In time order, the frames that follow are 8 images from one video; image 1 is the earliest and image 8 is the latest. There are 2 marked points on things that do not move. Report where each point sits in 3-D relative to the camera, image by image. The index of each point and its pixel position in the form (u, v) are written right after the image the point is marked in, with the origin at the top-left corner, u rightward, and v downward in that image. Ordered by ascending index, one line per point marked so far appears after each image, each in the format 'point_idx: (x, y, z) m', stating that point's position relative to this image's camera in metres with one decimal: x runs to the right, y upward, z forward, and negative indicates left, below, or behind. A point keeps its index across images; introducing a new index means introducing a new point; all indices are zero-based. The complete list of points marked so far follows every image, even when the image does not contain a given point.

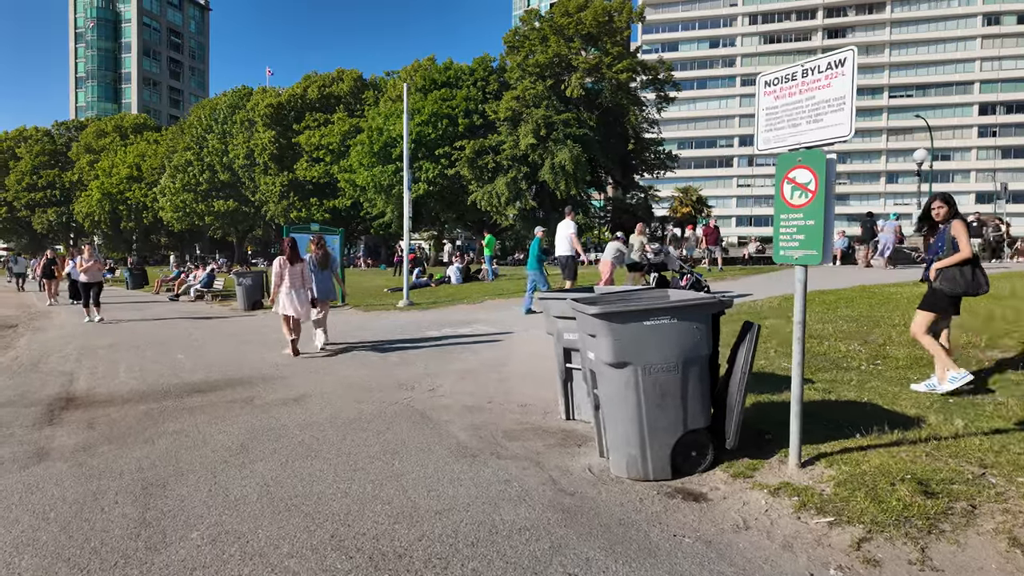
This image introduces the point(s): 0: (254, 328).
0: (-5.7, -1.0, +13.1) m
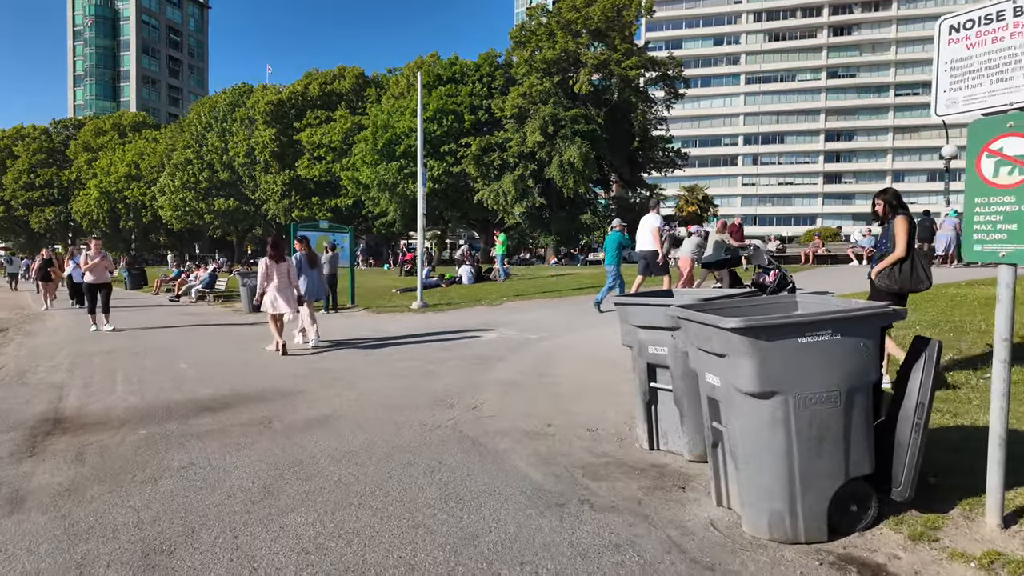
0: (-5.1, -1.0, +12.1) m
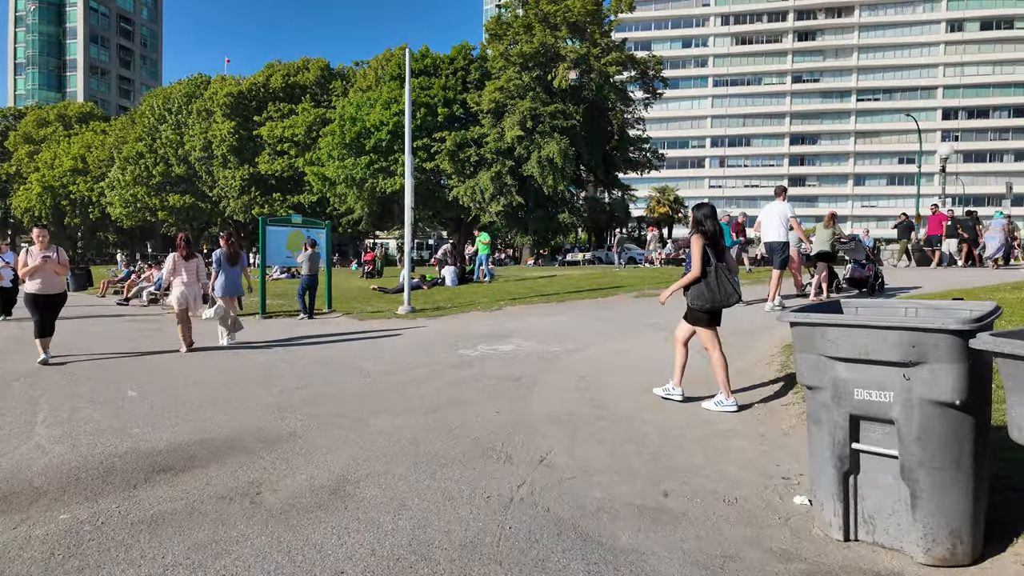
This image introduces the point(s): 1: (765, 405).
0: (-4.8, -1.1, +10.1) m
1: (+2.7, -1.2, +6.3) m
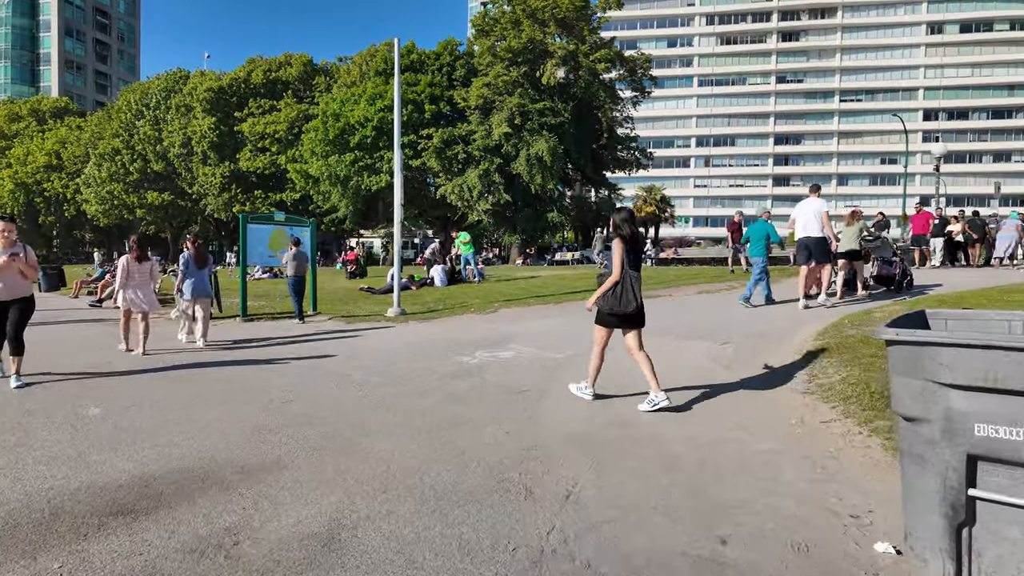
0: (-4.8, -1.1, +9.3) m
1: (+2.8, -1.3, +5.7) m
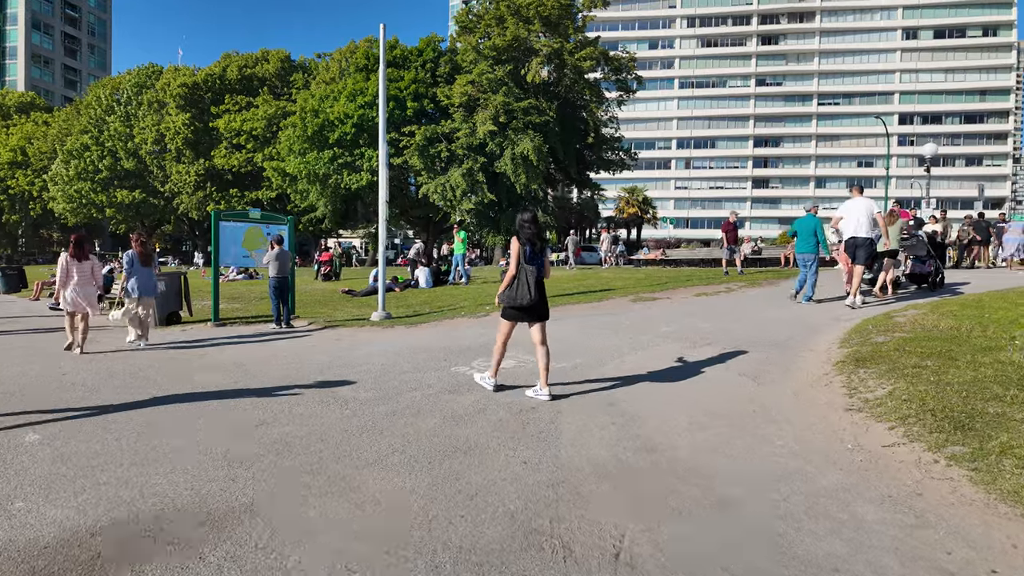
0: (-4.8, -1.2, +8.4) m
1: (+2.9, -1.3, +5.0) m
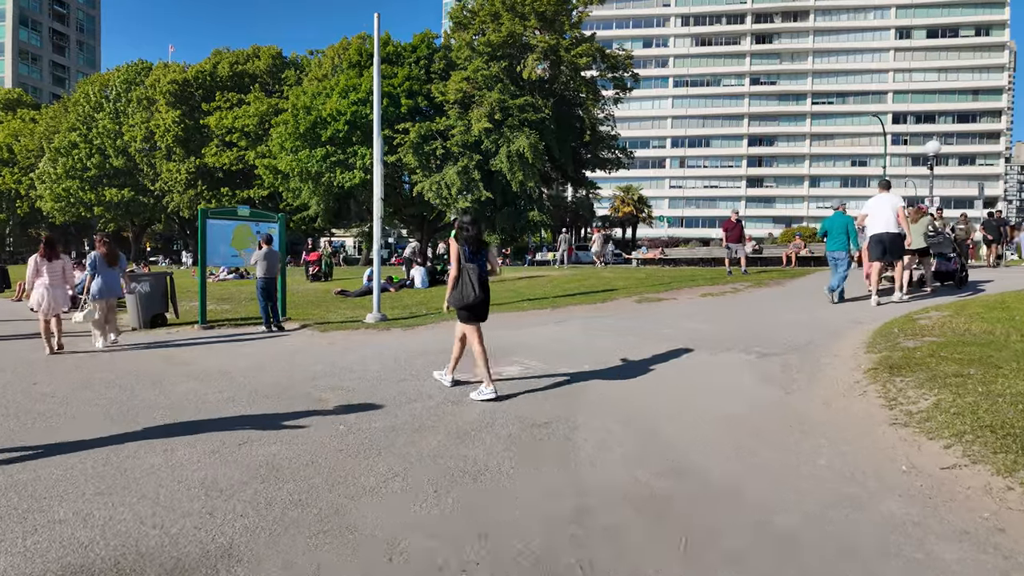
0: (-4.7, -1.2, +7.8) m
1: (+3.0, -1.4, +4.5) m
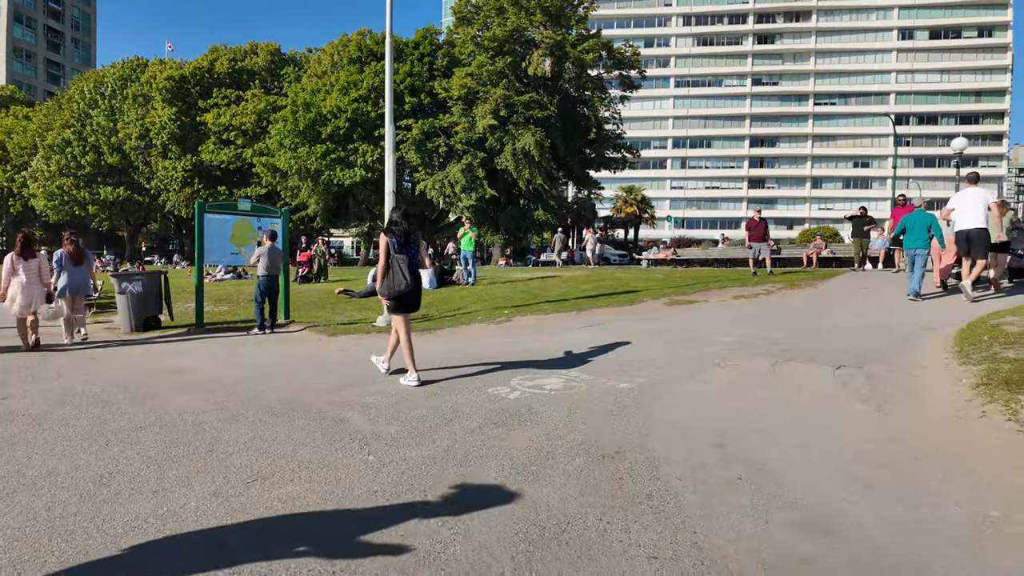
0: (-4.2, -1.2, +6.7) m
1: (+3.5, -1.4, +3.5) m
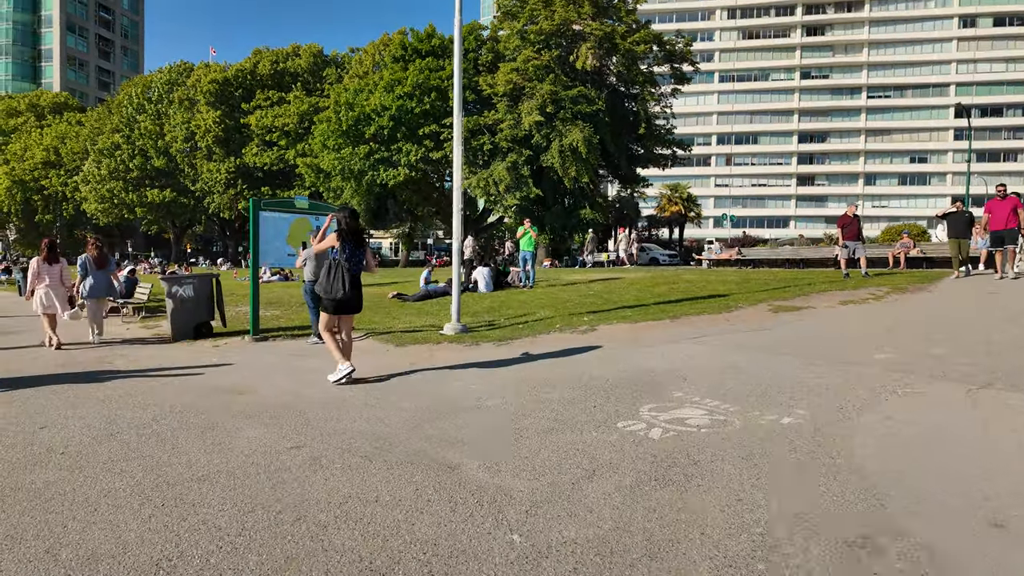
0: (-2.9, -1.3, +5.6) m
1: (+4.6, -1.5, +1.9) m
